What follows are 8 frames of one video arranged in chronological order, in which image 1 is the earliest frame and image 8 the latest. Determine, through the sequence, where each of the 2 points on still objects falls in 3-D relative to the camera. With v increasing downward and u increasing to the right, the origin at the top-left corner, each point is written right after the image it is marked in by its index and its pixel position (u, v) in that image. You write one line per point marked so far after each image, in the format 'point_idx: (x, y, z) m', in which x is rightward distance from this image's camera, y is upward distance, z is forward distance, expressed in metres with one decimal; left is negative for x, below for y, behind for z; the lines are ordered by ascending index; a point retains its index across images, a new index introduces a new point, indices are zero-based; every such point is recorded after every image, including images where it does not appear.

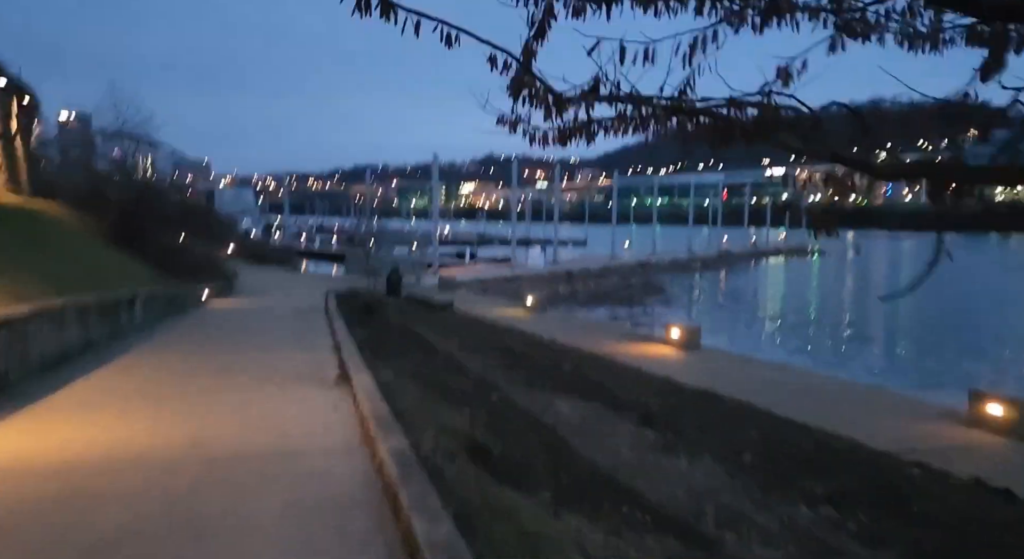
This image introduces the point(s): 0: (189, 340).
0: (-5.7, -1.1, +11.1) m
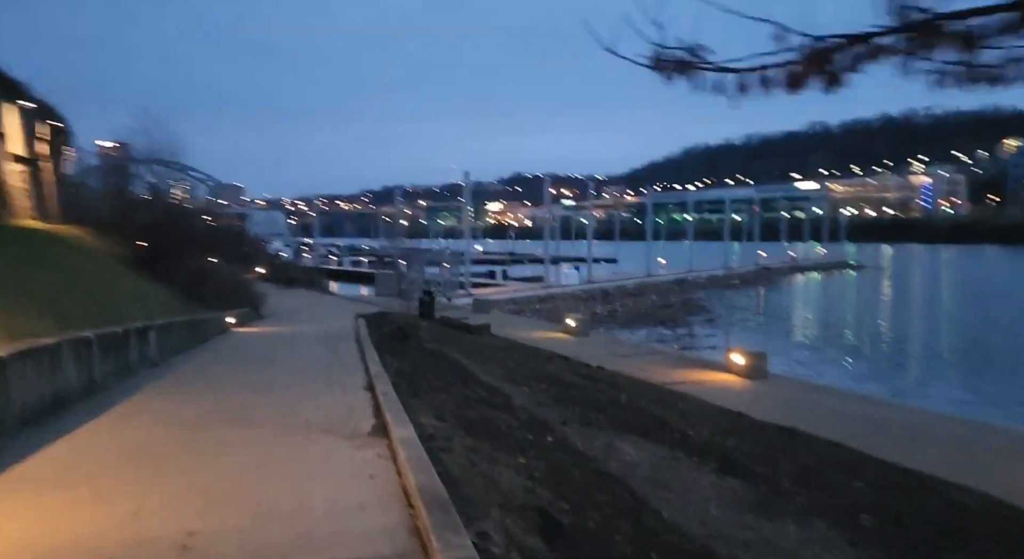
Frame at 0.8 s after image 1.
0: (-4.8, -1.5, +9.9) m
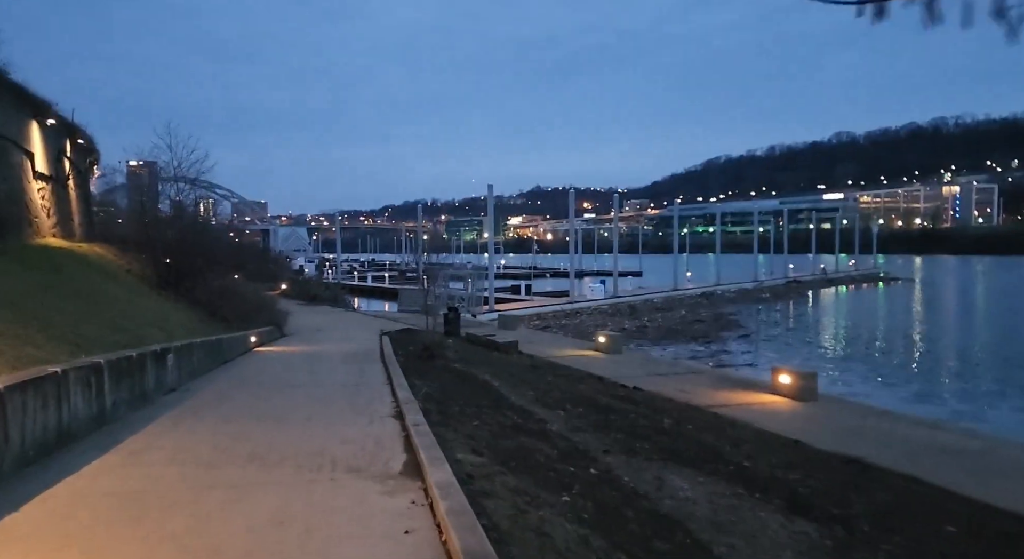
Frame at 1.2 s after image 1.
0: (-4.3, -1.8, +9.3) m
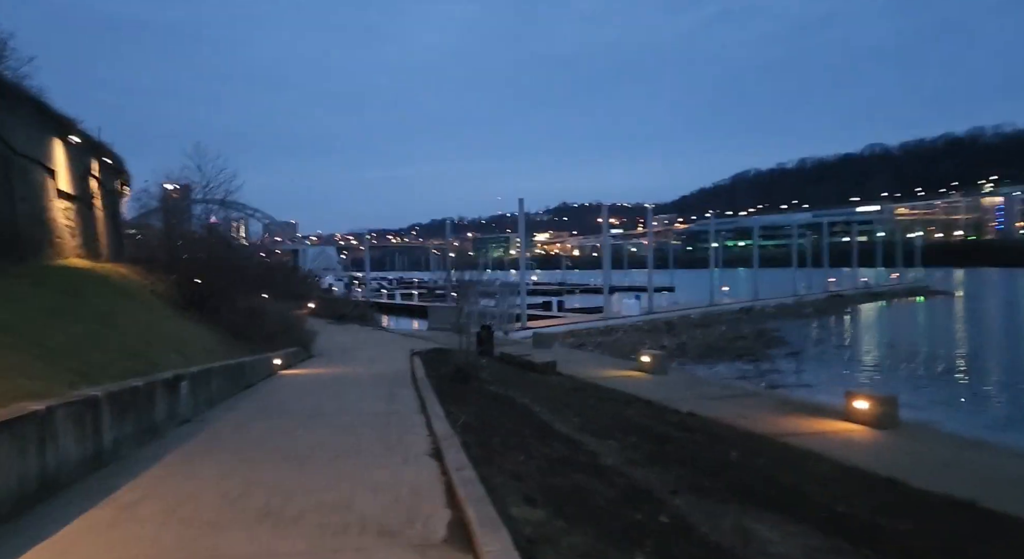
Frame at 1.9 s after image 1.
0: (-3.6, -2.1, +8.4) m
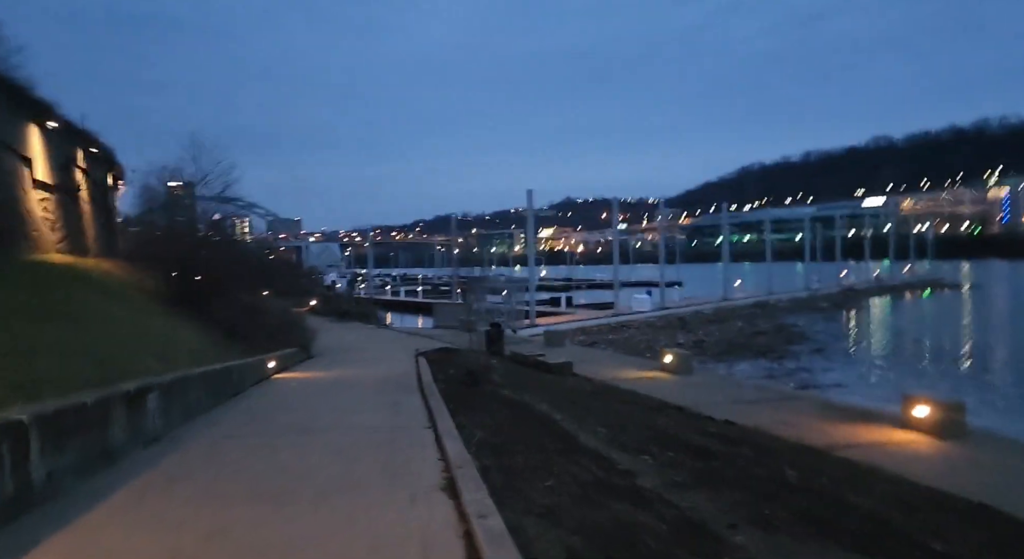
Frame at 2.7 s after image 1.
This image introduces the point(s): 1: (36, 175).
0: (-3.3, -2.0, +7.0) m
1: (-13.1, +2.9, +17.2) m
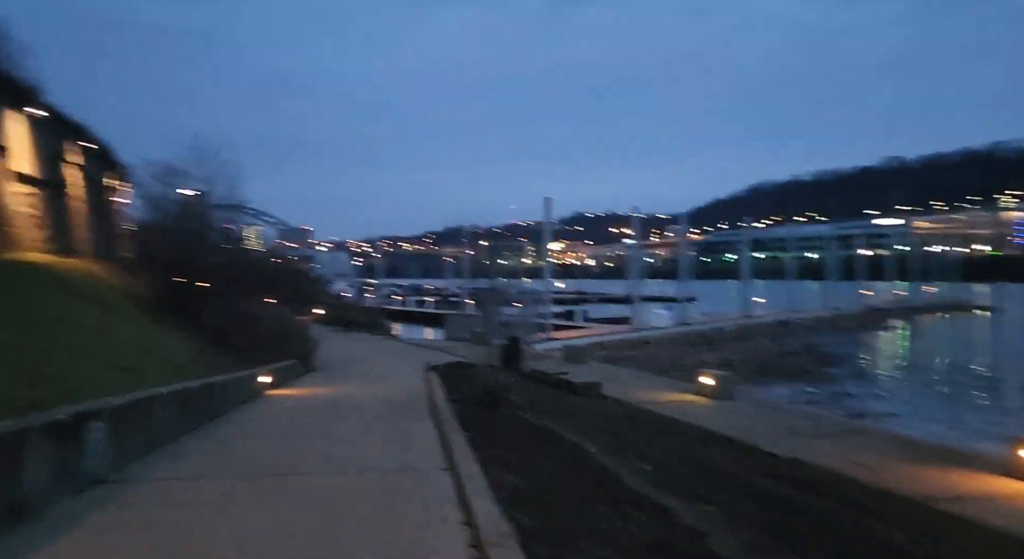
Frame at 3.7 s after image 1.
0: (-2.9, -2.0, +5.3) m
1: (-12.5, +2.9, +15.7) m
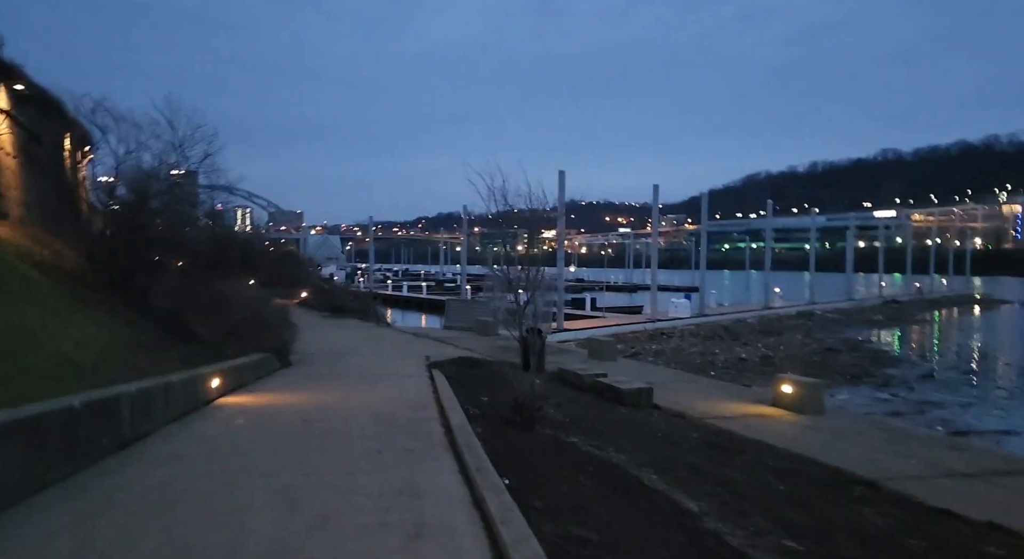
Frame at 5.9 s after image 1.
0: (-2.2, -1.7, +1.9) m
1: (-11.8, +3.5, +12.0) m
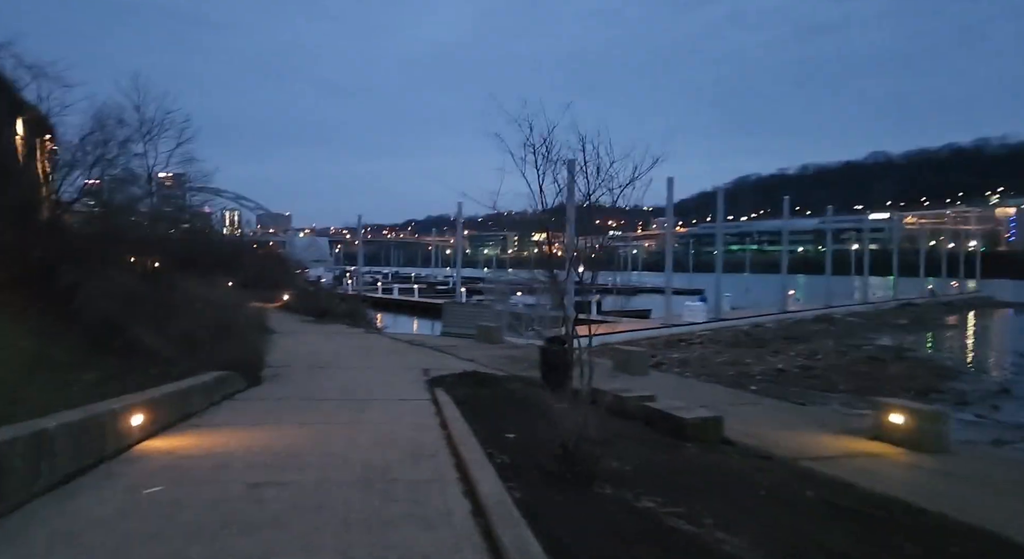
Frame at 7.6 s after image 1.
0: (-1.5, -1.6, -1.1) m
1: (-11.3, +3.6, +8.9) m
